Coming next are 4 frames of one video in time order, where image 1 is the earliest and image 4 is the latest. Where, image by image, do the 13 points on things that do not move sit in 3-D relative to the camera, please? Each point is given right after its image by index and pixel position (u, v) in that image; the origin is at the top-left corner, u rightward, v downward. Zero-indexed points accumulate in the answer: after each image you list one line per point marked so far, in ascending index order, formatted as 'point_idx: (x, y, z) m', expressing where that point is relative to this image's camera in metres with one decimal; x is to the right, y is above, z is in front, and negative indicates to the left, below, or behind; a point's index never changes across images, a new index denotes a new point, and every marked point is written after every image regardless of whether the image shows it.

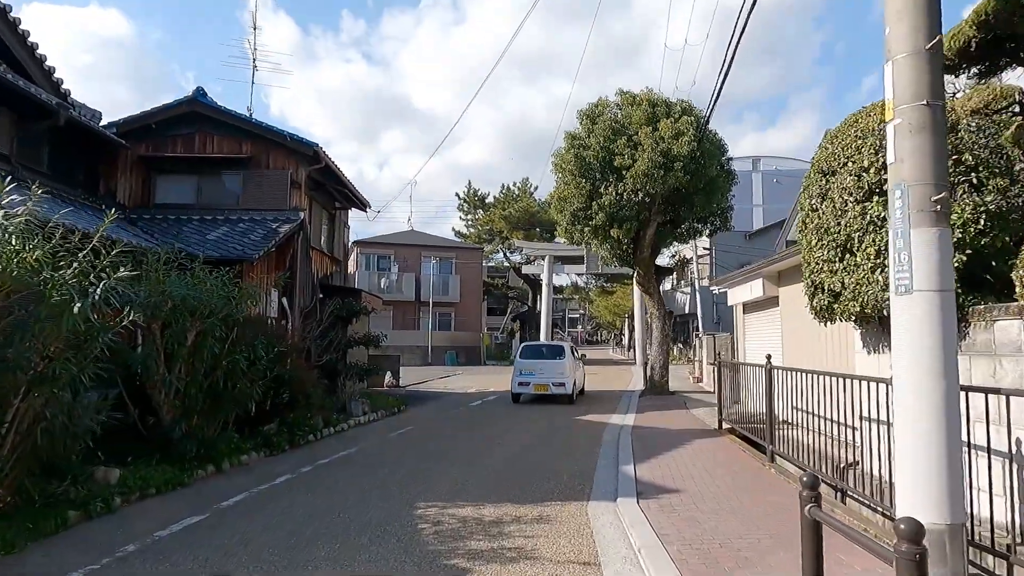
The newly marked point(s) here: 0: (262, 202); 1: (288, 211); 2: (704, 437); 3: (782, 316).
0: (-5.5, +1.9, +14.3) m
1: (-4.9, +1.7, +14.2) m
2: (+3.1, -2.4, +10.4) m
3: (+4.9, -0.5, +11.7) m
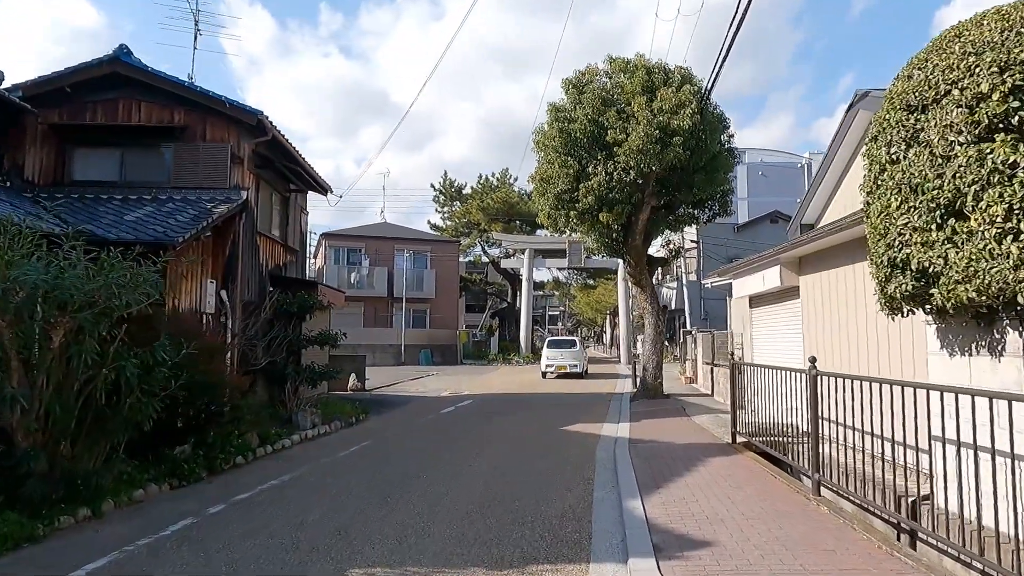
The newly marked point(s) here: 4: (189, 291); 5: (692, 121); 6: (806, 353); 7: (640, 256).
0: (-6.0, +2.1, +12.3) m
1: (-5.3, +1.8, +12.3) m
2: (+2.8, -2.2, +8.7) m
3: (+4.5, -0.3, +10.0) m
4: (-5.5, 0.0, +11.1) m
5: (+3.6, +3.3, +13.0) m
6: (+4.5, -1.0, +10.0) m
7: (+2.9, +0.7, +14.9) m
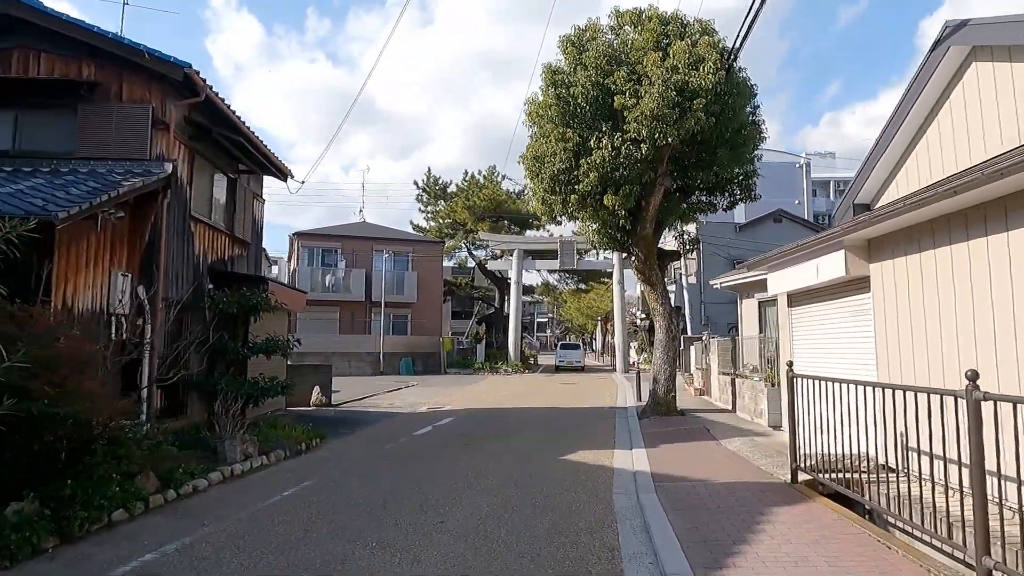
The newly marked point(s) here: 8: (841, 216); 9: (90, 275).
0: (-6.1, +2.1, +9.9) m
1: (-5.5, +1.9, +9.9) m
2: (+2.7, -2.1, +6.5) m
3: (+4.4, -0.2, +7.8) m
4: (-5.7, +0.1, +8.7) m
5: (+3.4, +3.4, +10.9) m
6: (+4.4, -0.9, +7.8) m
7: (+2.7, +0.8, +12.7) m
8: (+5.3, +1.2, +10.4) m
9: (-5.6, +0.2, +8.7) m
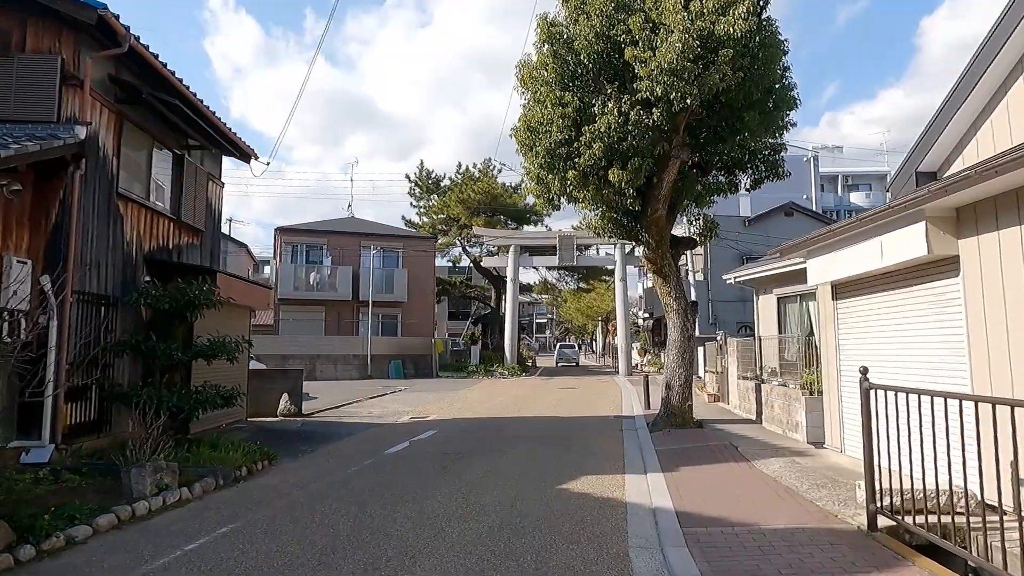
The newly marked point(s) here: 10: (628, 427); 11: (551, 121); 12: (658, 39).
0: (-6.3, +2.3, +8.2) m
1: (-5.7, +2.0, +8.1) m
2: (+2.5, -1.9, +4.7) m
3: (+4.2, -0.1, +6.0) m
4: (-5.8, +0.2, +6.9) m
5: (+3.2, +3.6, +9.1) m
6: (+4.2, -0.7, +6.0) m
7: (+2.5, +0.9, +10.9) m
8: (+5.1, +1.3, +8.6) m
9: (-5.8, +0.3, +6.9) m
10: (+2.2, -2.6, +12.6) m
11: (+0.6, +2.6, +10.2) m
12: (+2.1, +3.5, +9.3) m
